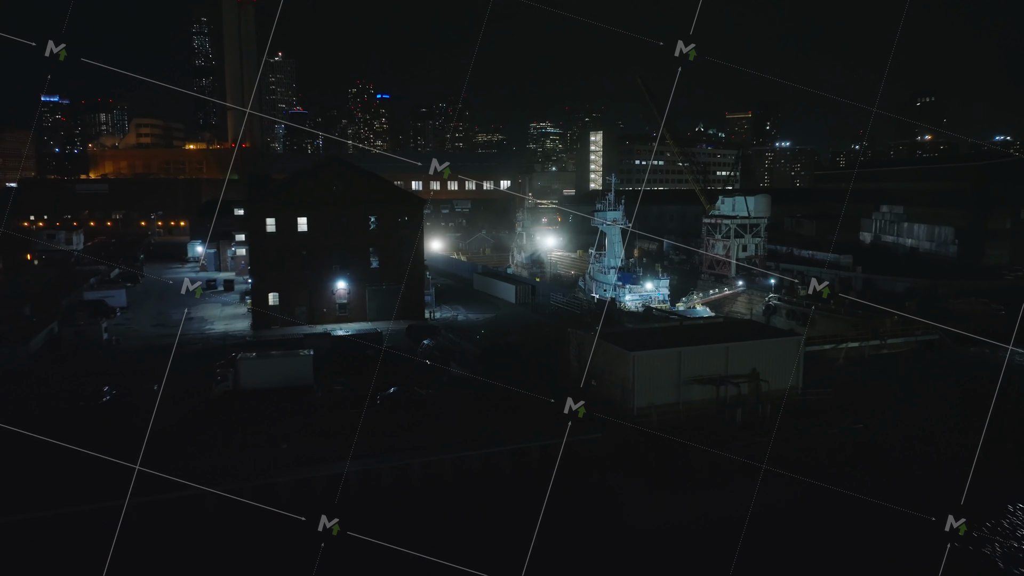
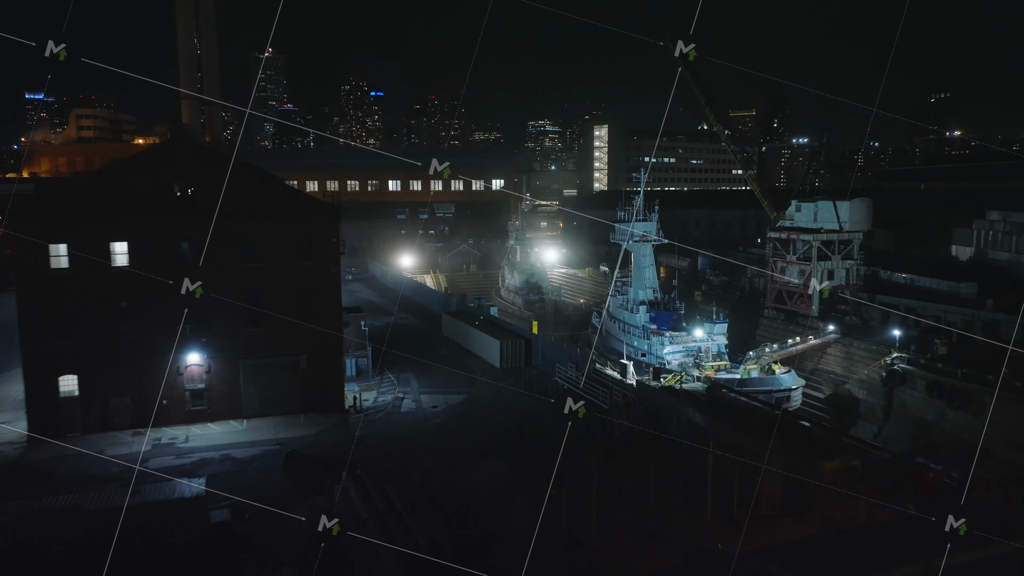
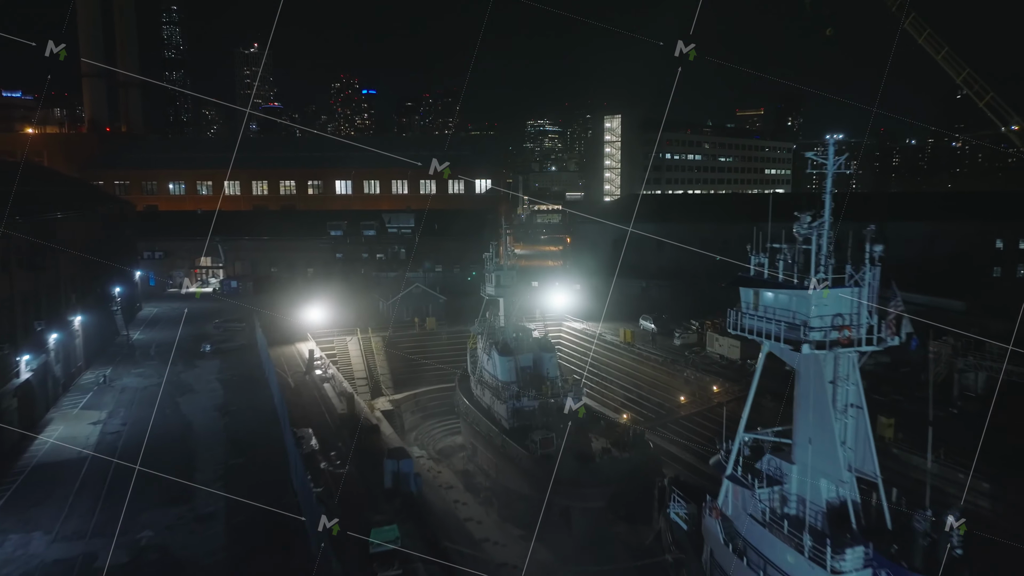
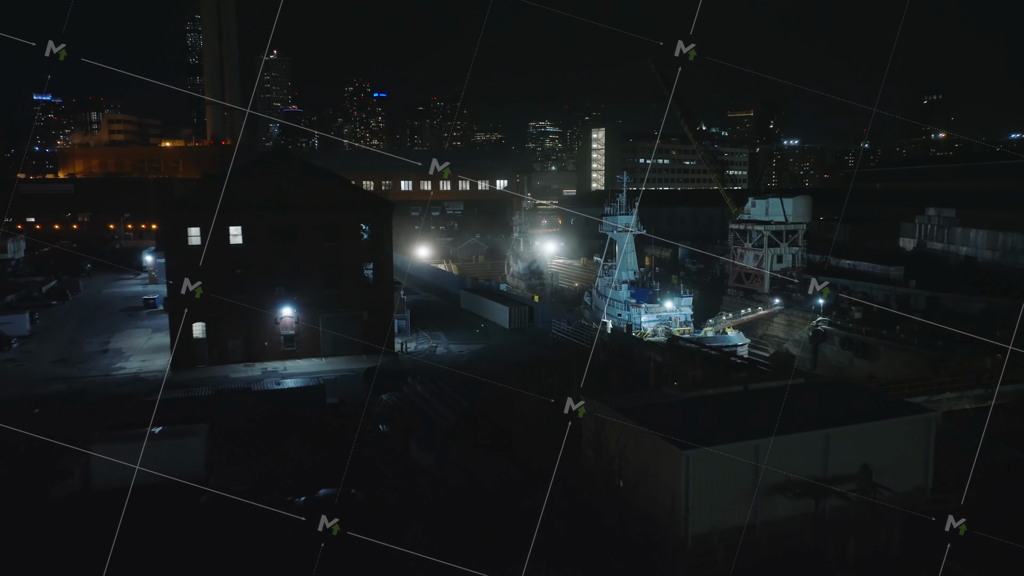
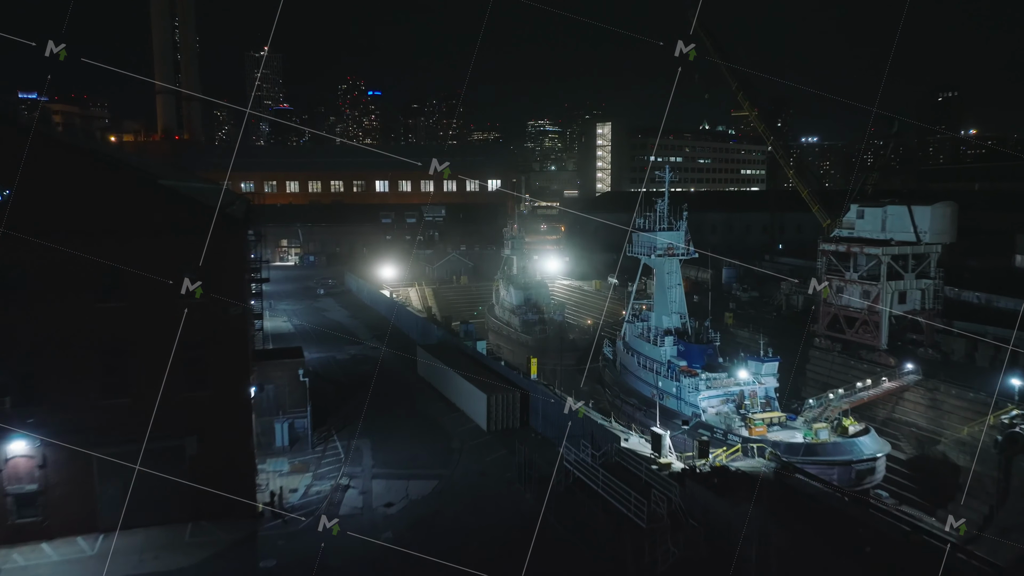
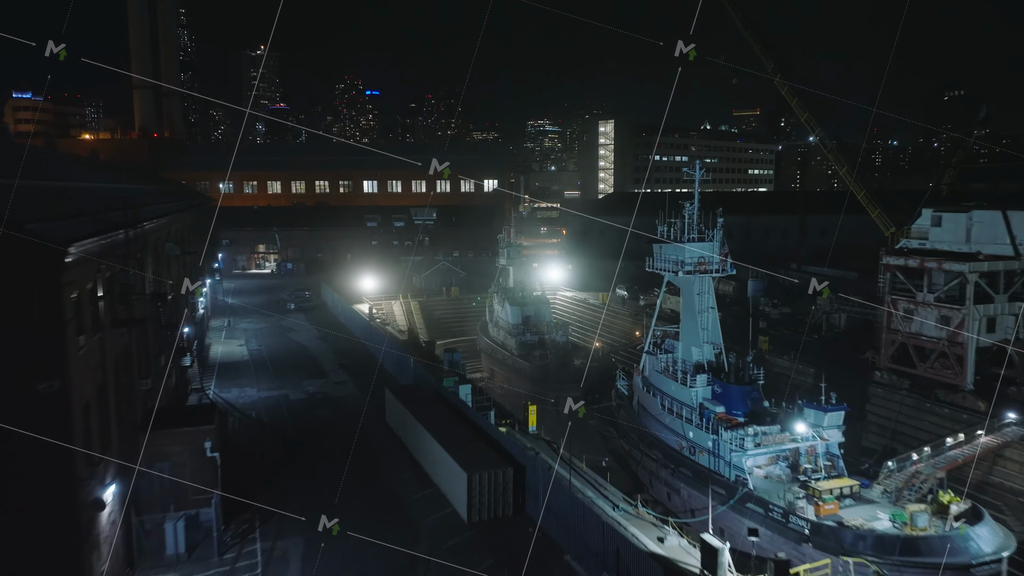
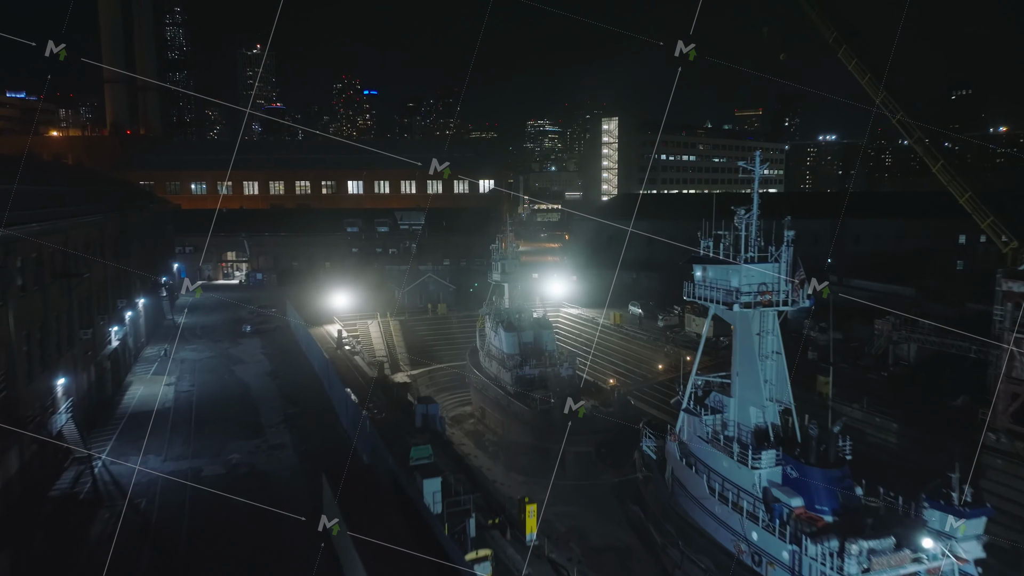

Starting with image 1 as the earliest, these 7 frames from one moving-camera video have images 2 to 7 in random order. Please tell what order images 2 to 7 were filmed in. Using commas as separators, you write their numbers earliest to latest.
4, 2, 5, 6, 7, 3
